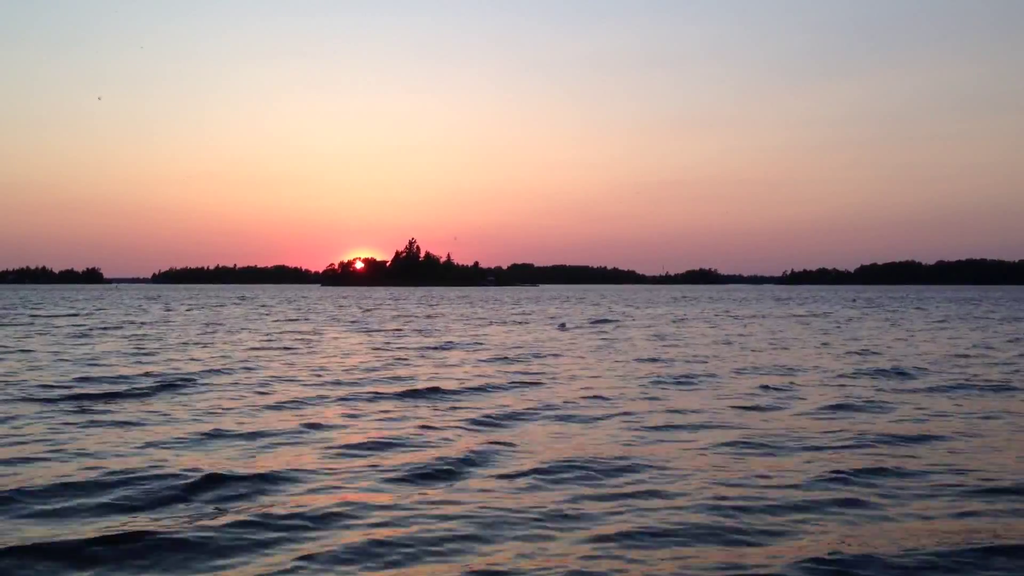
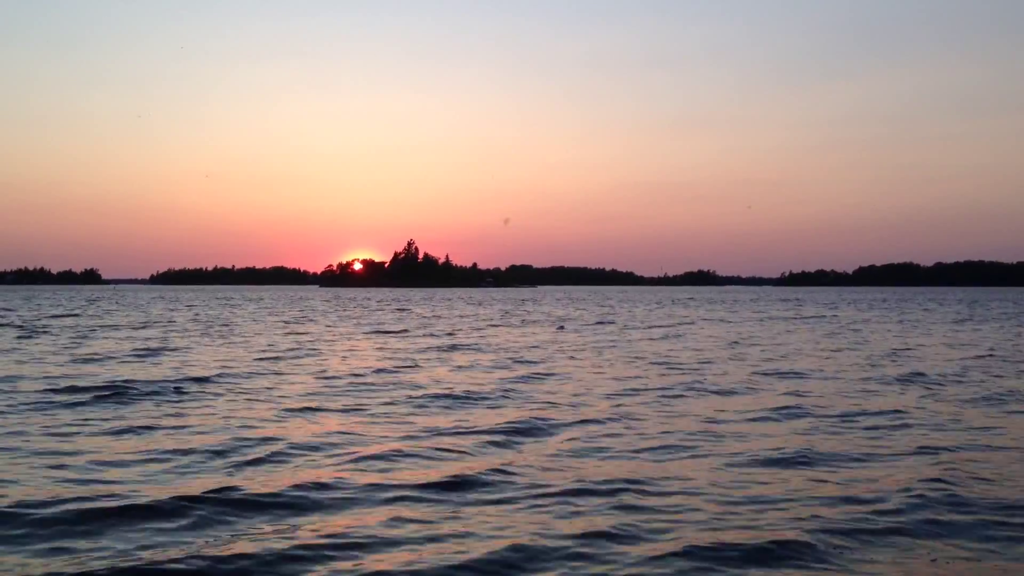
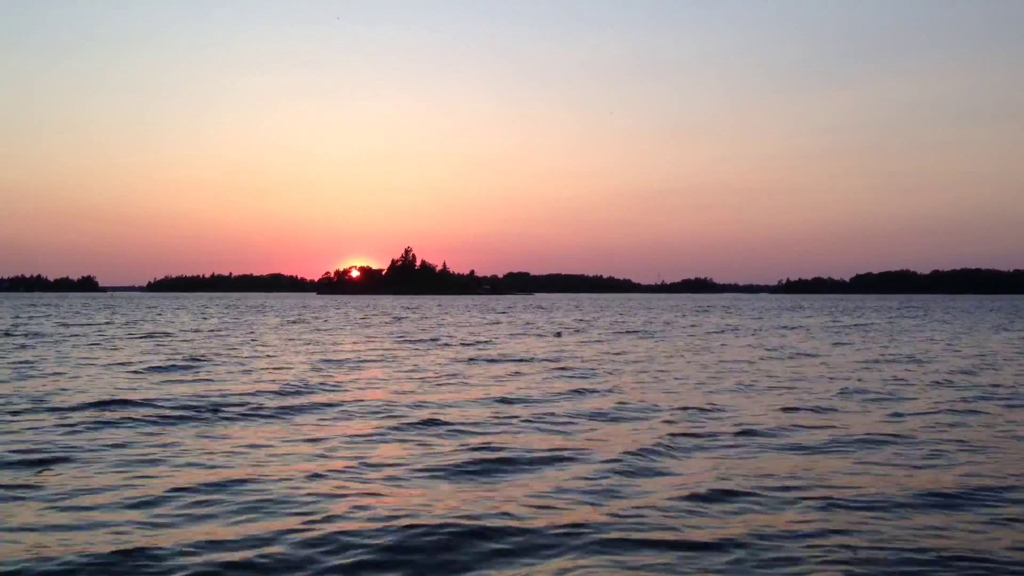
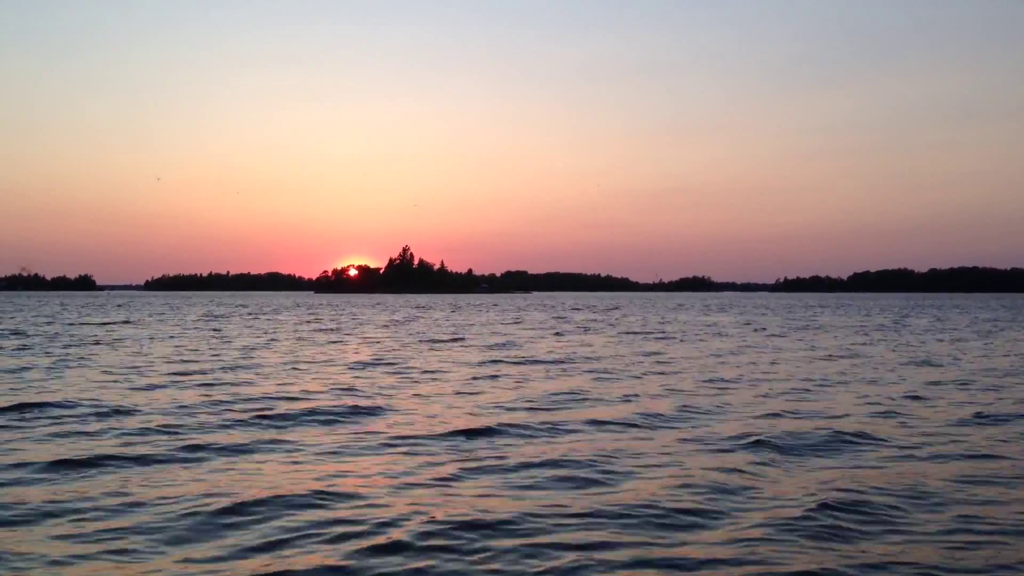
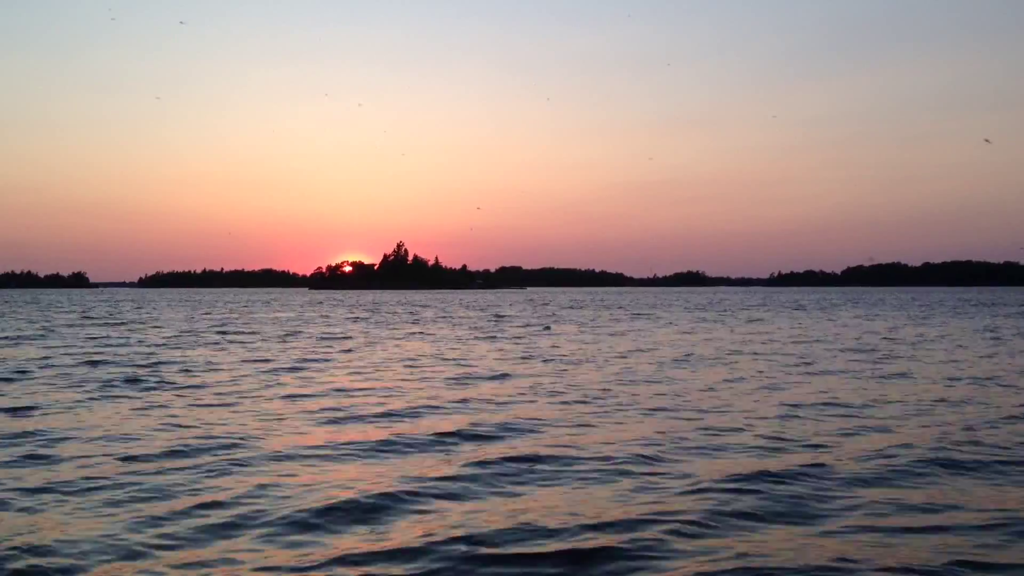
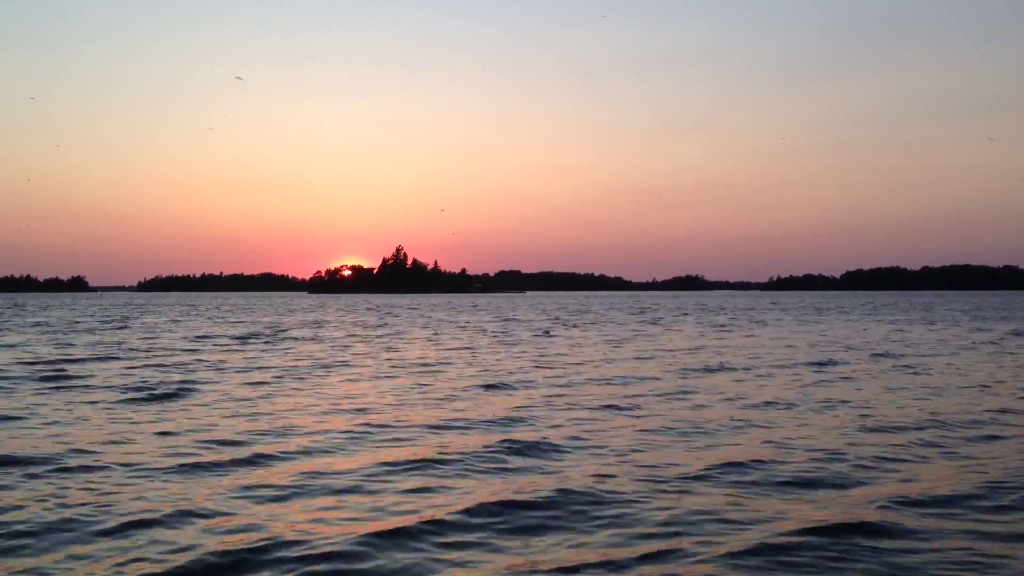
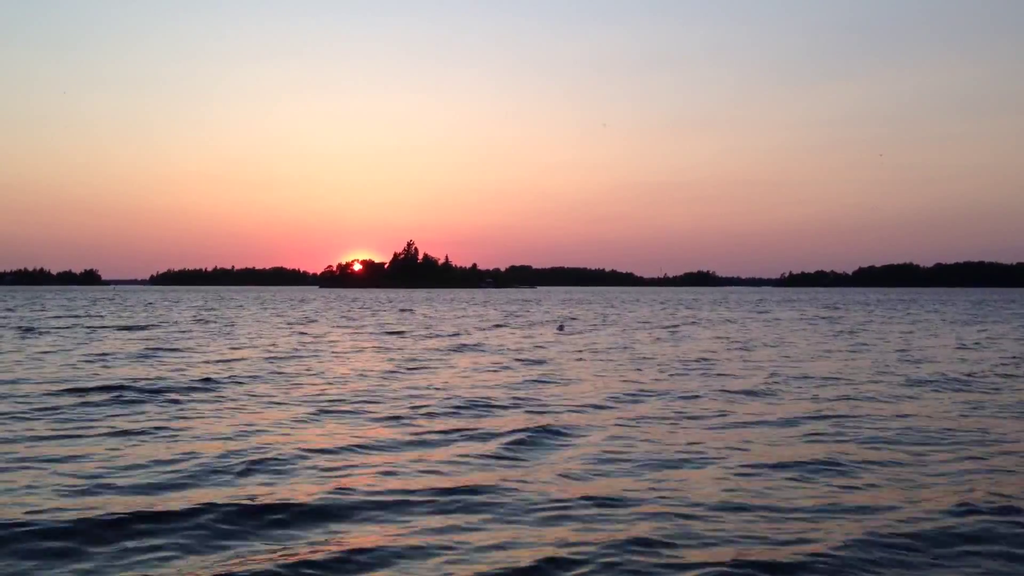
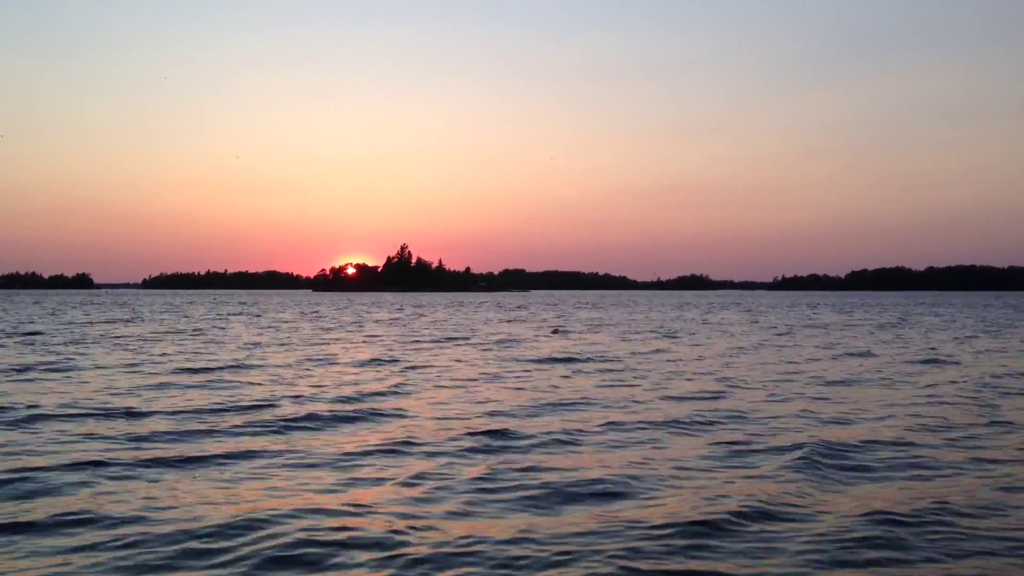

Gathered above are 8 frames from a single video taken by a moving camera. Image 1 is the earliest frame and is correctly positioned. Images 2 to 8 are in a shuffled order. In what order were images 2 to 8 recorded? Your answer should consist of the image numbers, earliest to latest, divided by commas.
2, 7, 3, 4, 8, 5, 6
